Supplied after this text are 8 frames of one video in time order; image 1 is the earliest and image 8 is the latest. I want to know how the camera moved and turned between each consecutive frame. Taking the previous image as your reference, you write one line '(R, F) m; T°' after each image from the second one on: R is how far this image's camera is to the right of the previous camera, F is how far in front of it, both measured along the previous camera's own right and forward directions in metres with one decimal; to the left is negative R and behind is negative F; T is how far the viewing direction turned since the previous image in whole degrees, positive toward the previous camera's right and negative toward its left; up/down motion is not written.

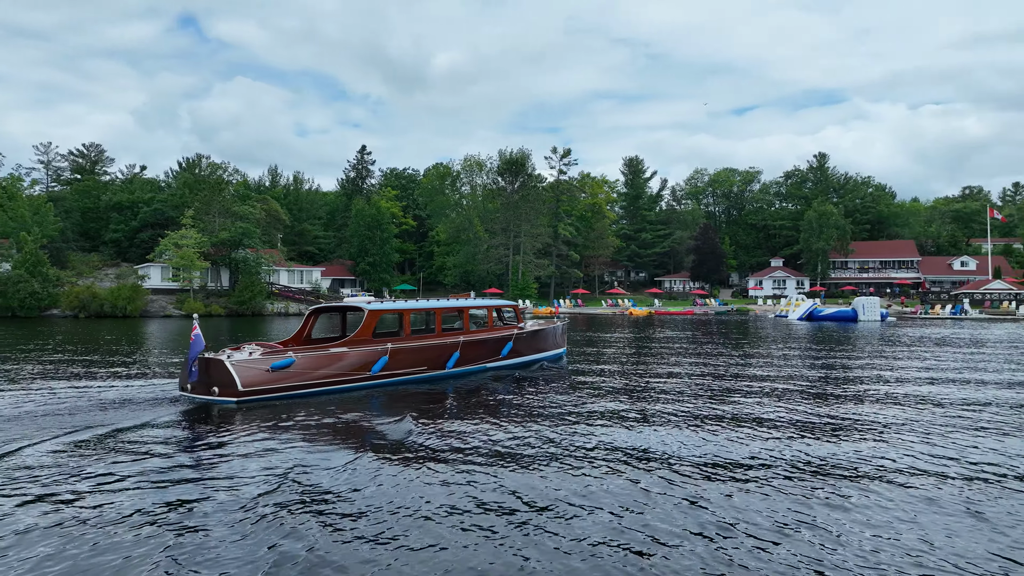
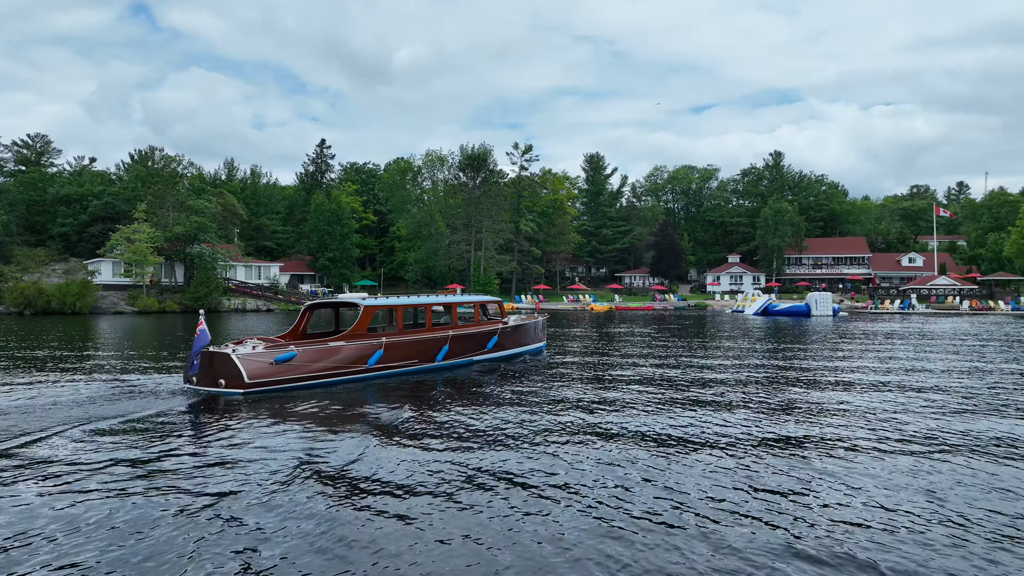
(+0.1, 0.0) m; +3°
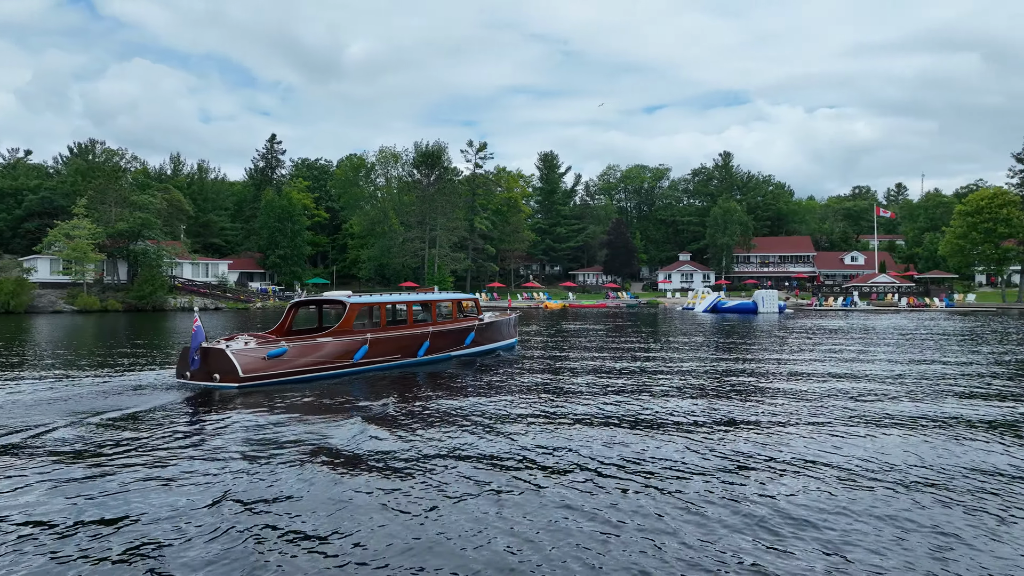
(0.0, 0.0) m; +4°
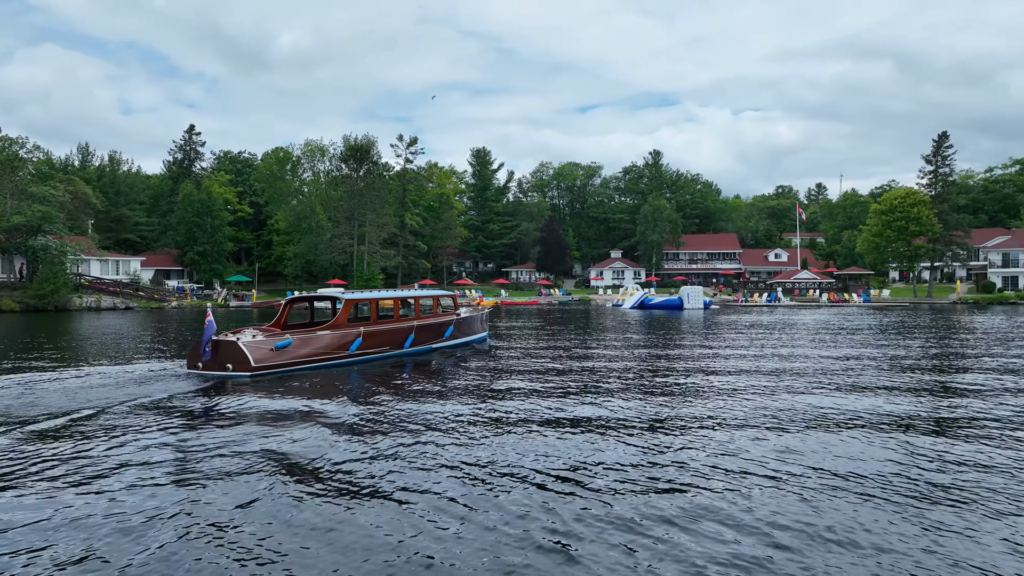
(+0.2, +0.5) m; +5°
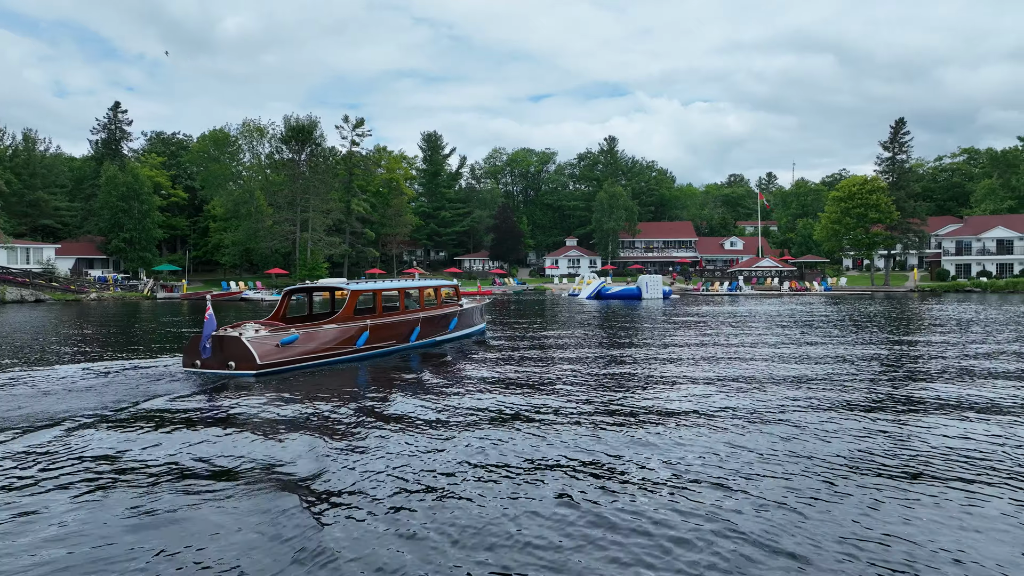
(+0.1, +1.7) m; +4°
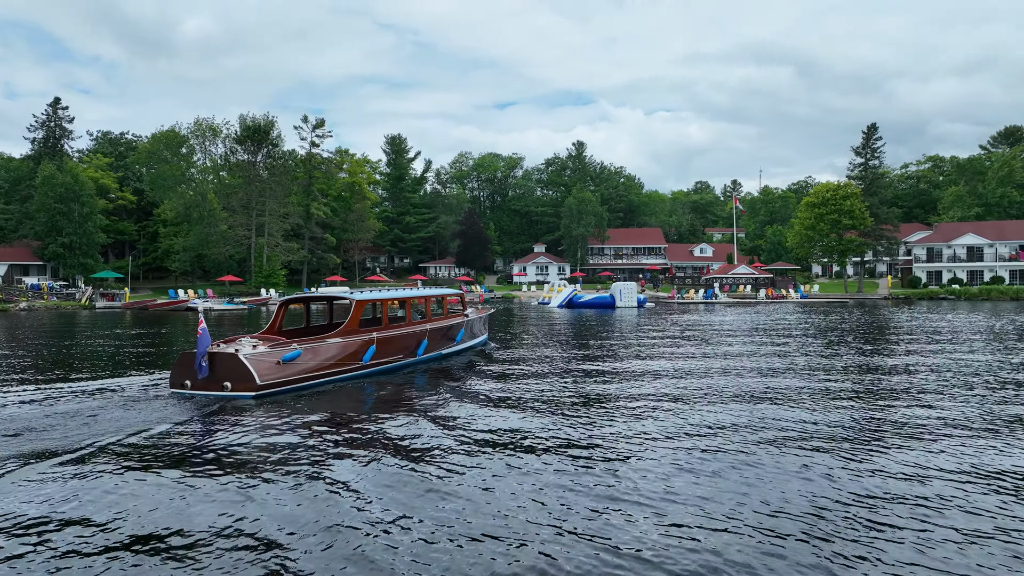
(-0.1, +1.5) m; +3°
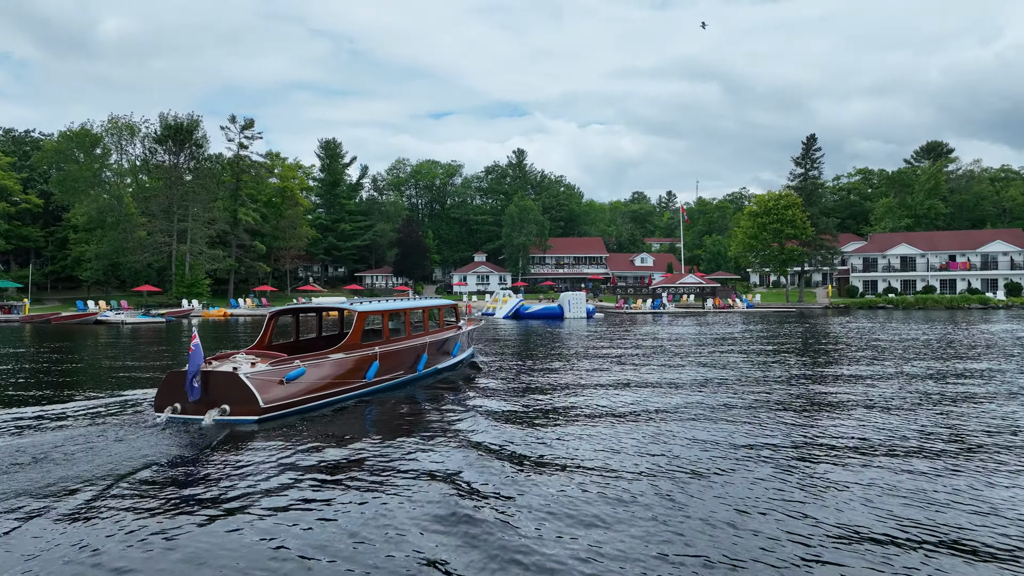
(-0.3, +1.4) m; +5°
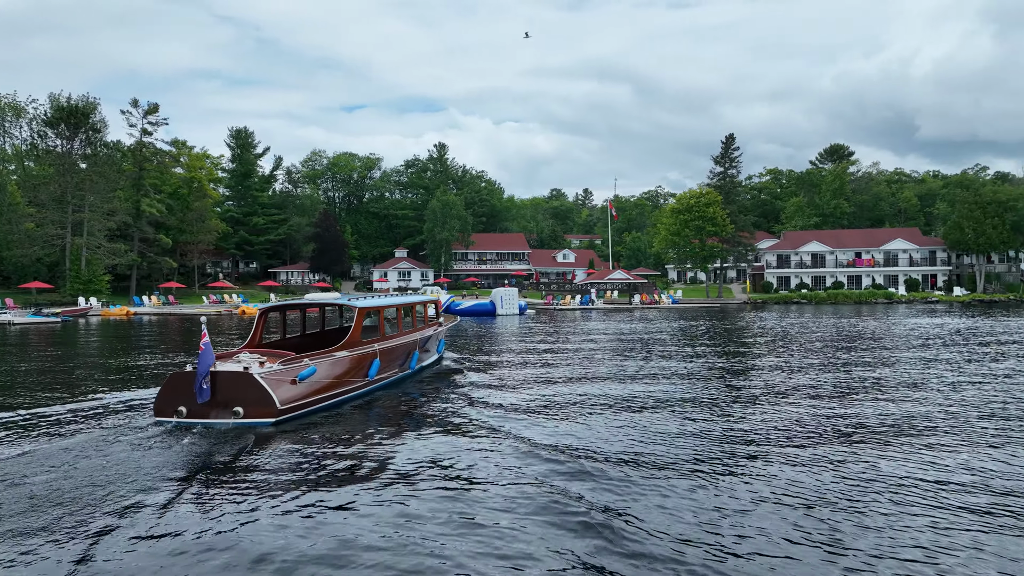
(-0.6, +0.7) m; +7°
